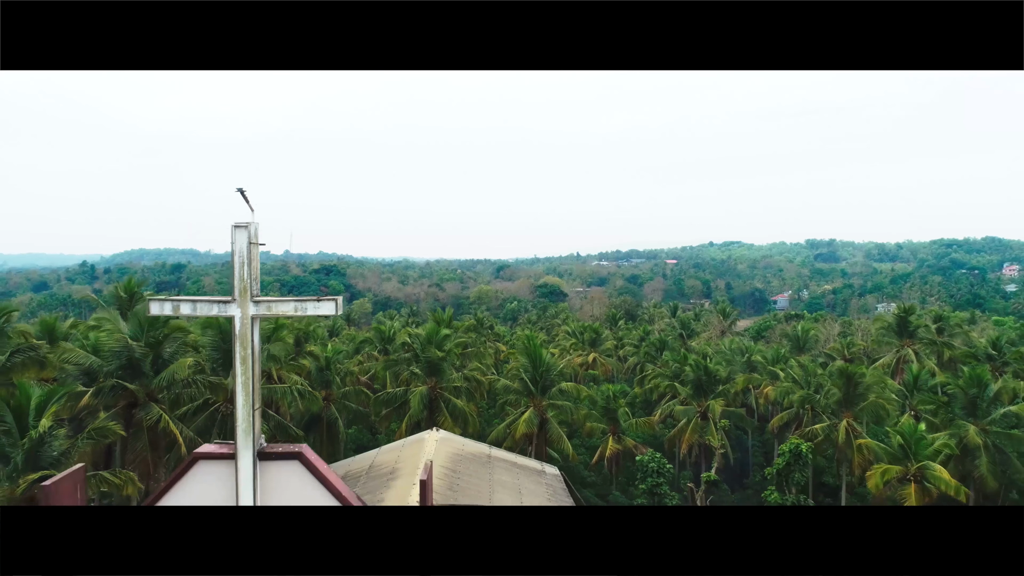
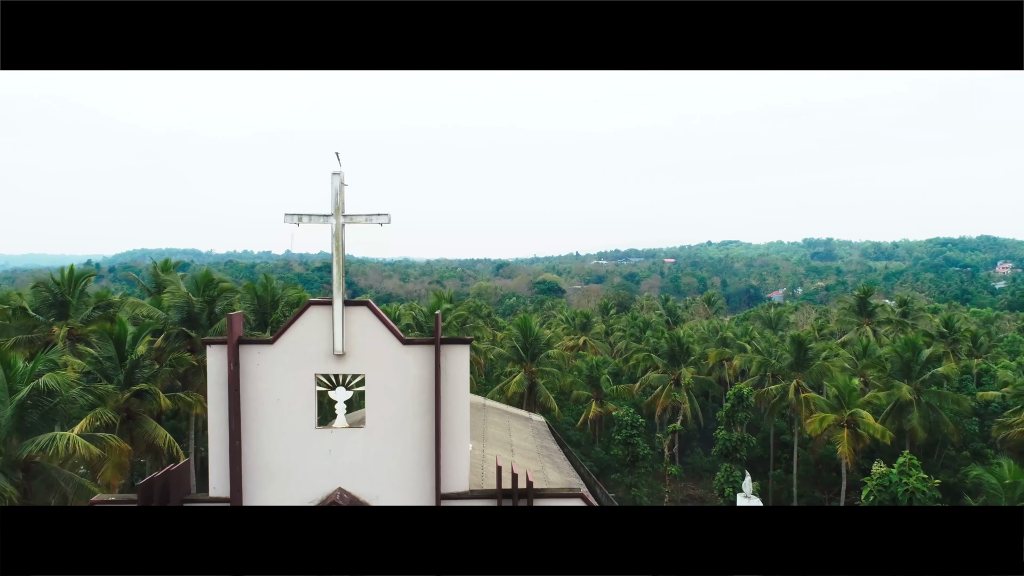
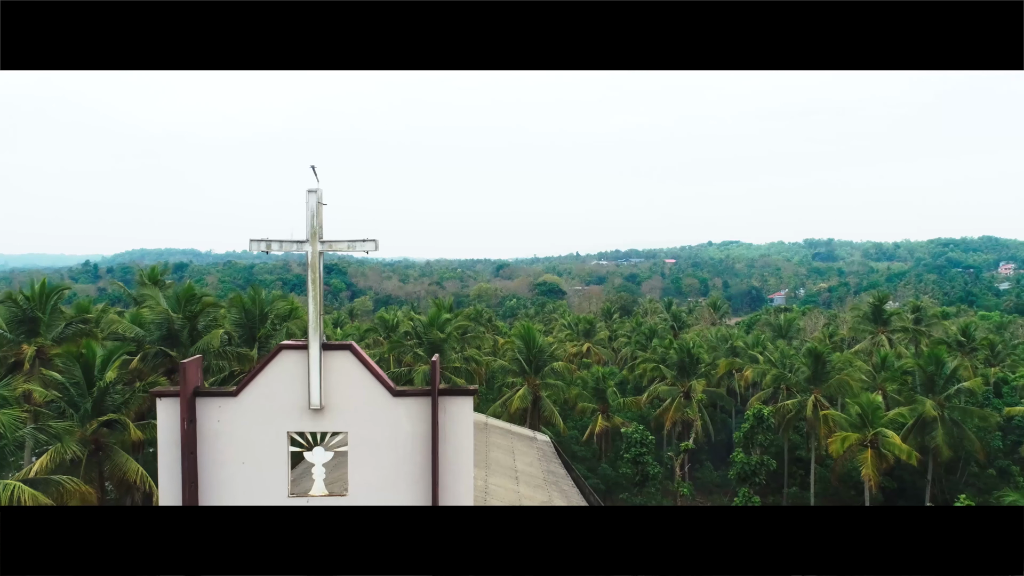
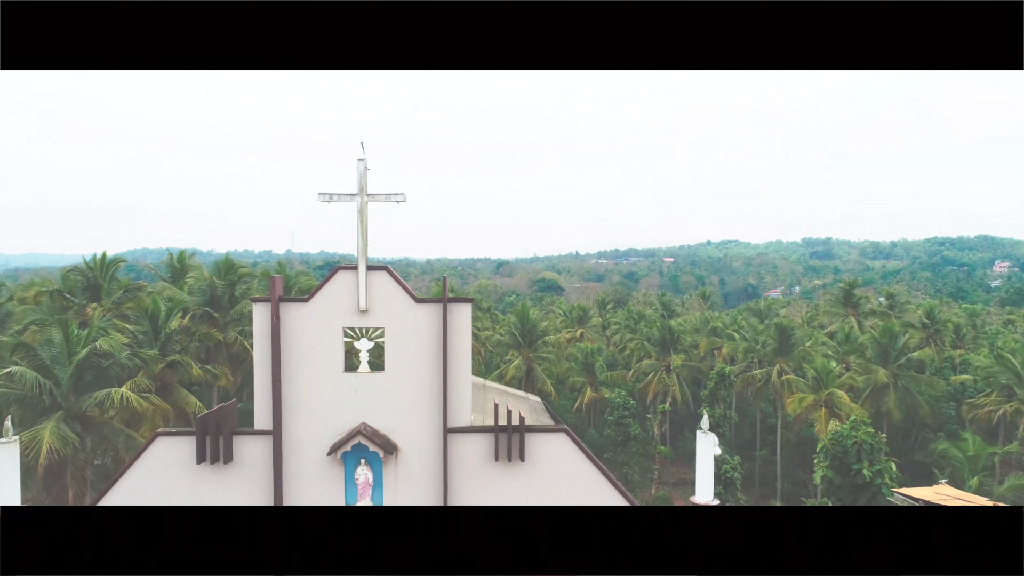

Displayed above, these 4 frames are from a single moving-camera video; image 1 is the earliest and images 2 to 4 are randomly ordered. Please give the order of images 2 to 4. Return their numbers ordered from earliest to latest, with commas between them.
3, 2, 4
